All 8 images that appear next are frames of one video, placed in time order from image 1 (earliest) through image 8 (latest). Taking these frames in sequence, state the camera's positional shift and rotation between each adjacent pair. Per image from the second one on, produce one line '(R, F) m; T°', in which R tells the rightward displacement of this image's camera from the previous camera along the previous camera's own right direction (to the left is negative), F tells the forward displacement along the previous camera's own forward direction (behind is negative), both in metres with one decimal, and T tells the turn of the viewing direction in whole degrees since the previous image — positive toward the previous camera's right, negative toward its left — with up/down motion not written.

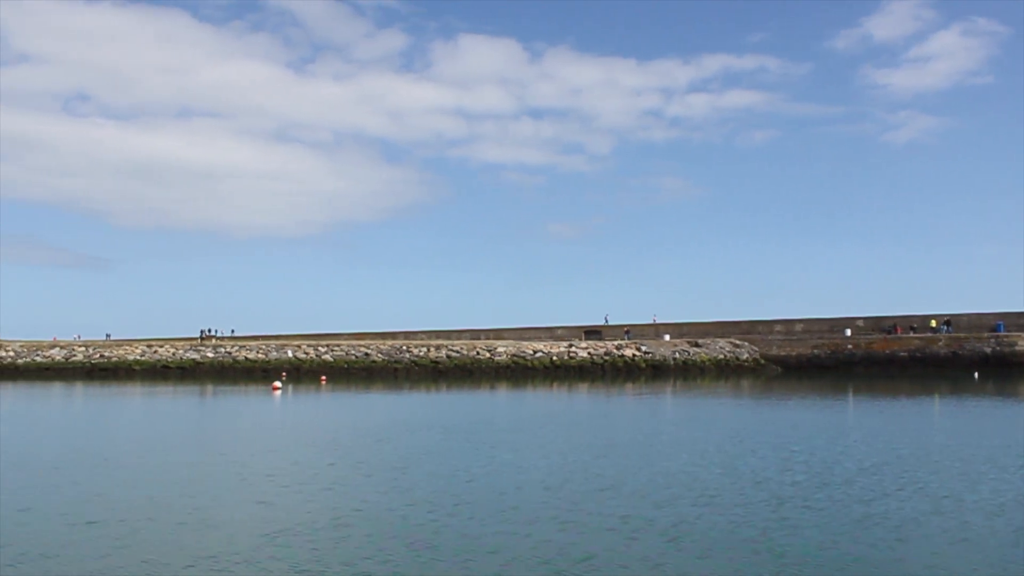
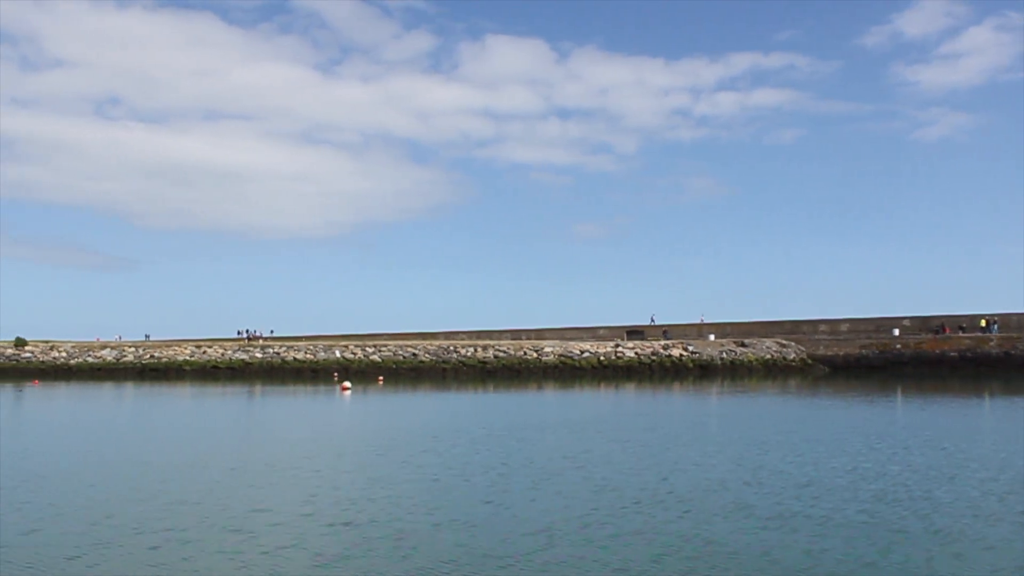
(-0.5, 0.0) m; -2°
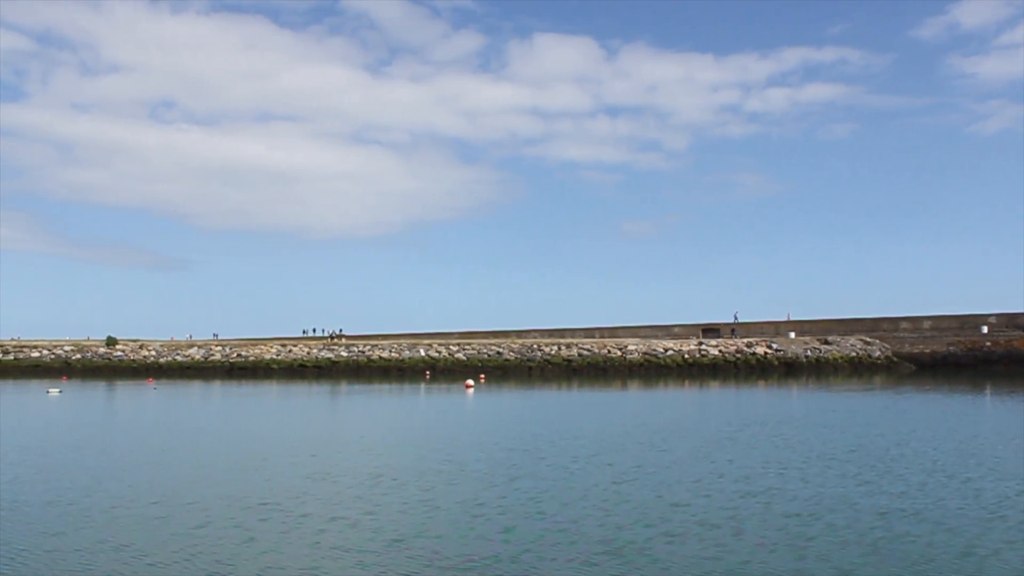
(-0.9, -0.1) m; -3°
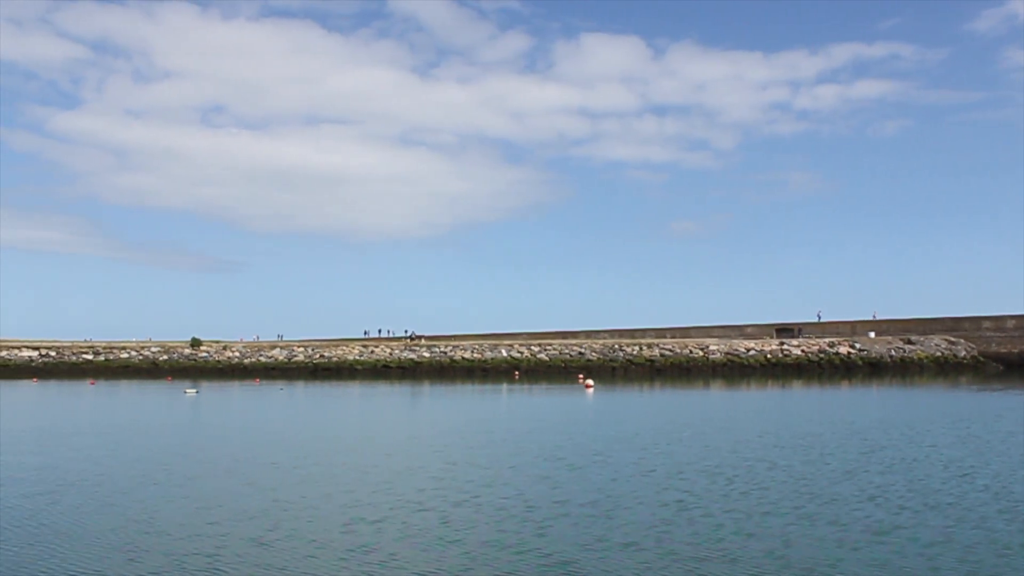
(-0.9, -0.1) m; -3°
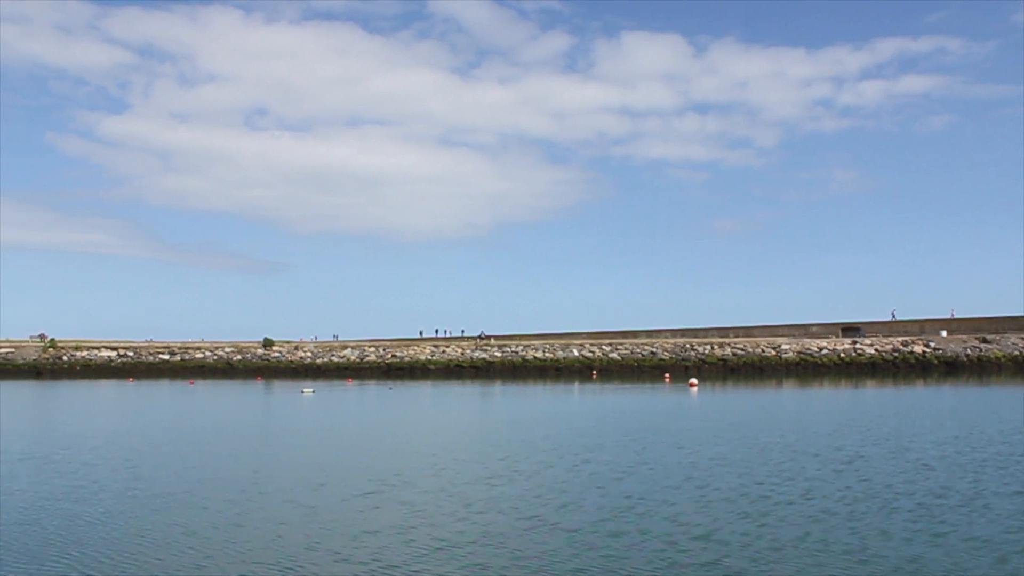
(-0.8, -0.2) m; -2°
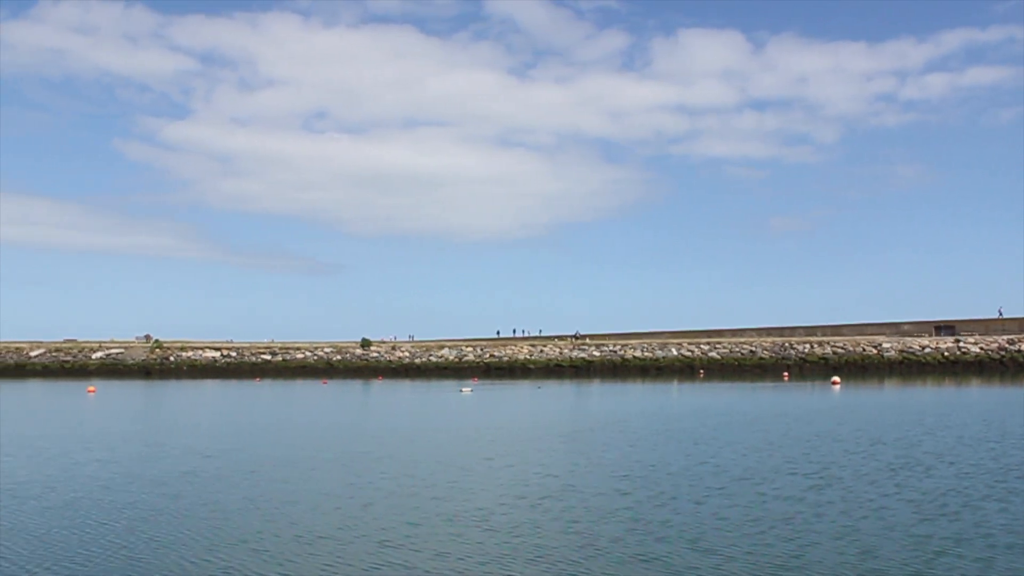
(-1.1, -0.3) m; -3°
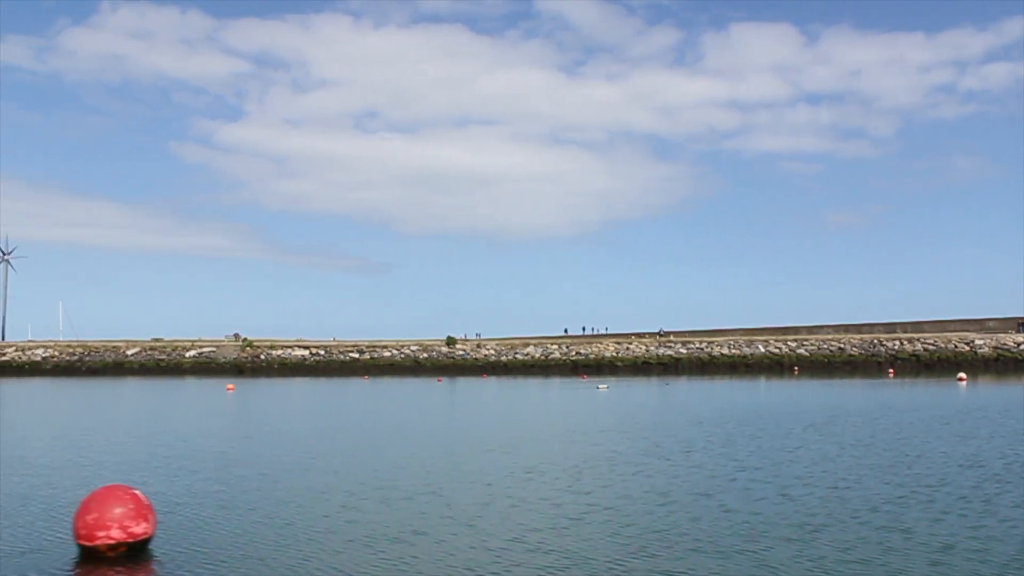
(-0.9, -0.3) m; -3°
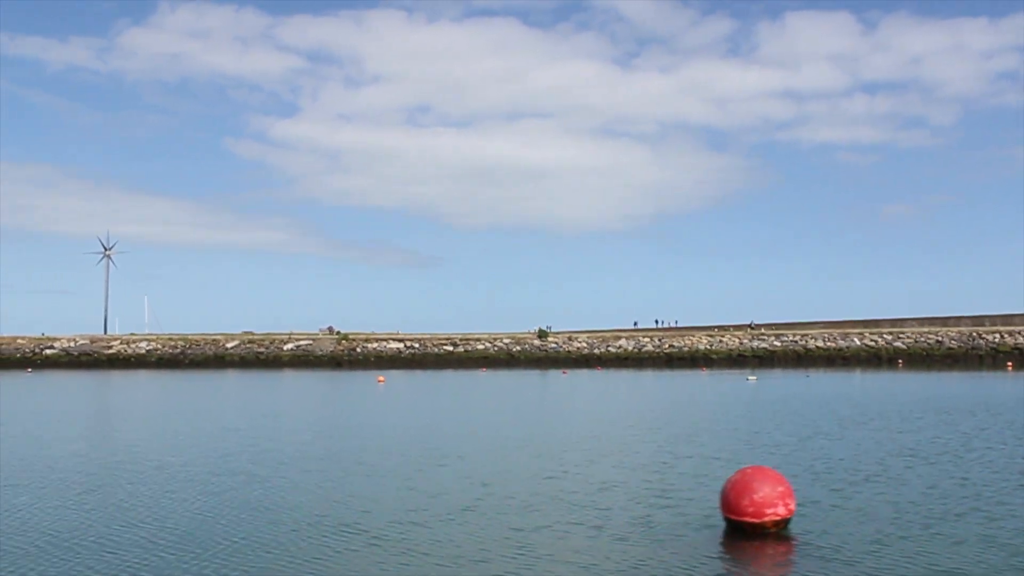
(-1.2, -0.5) m; -3°
